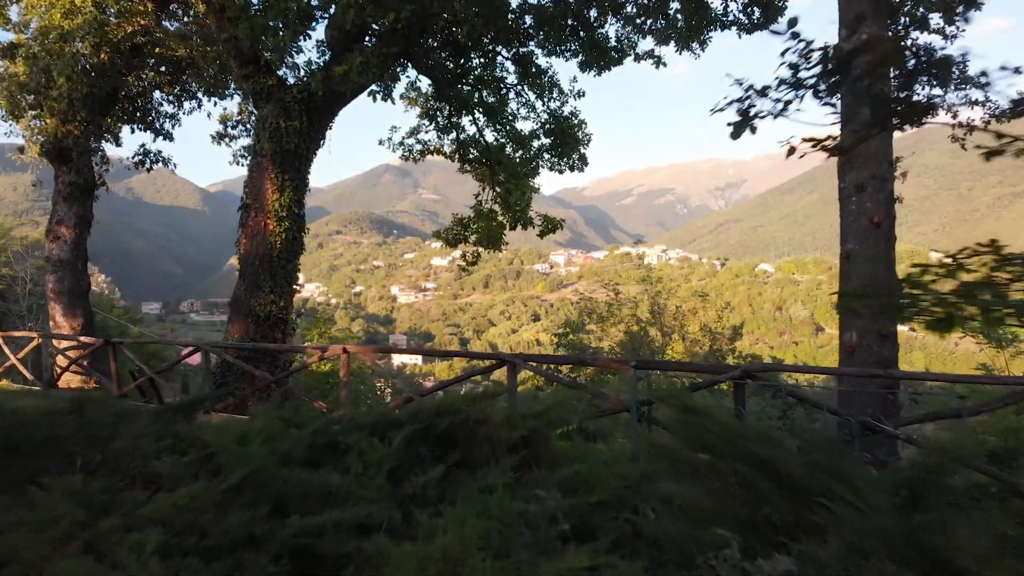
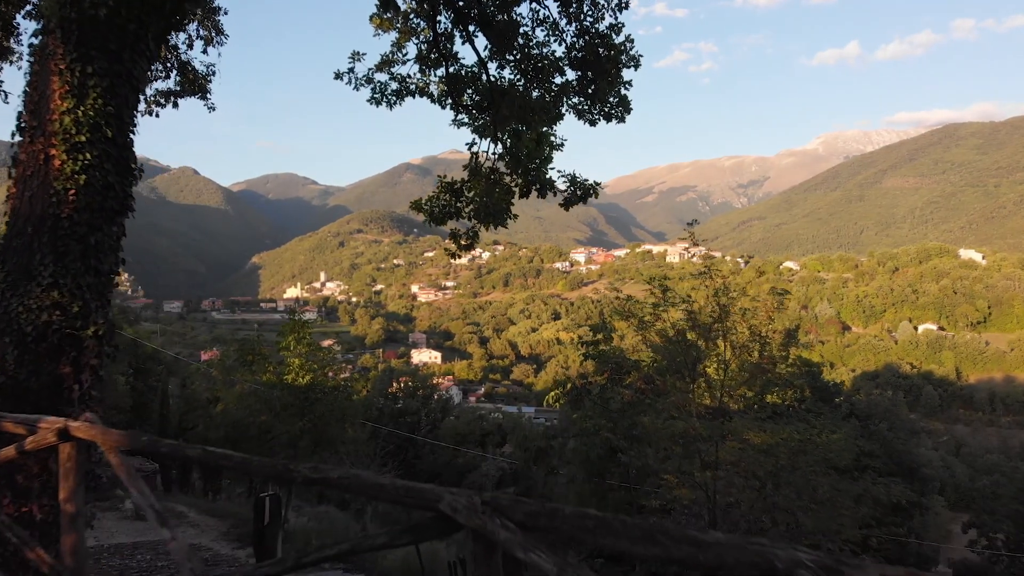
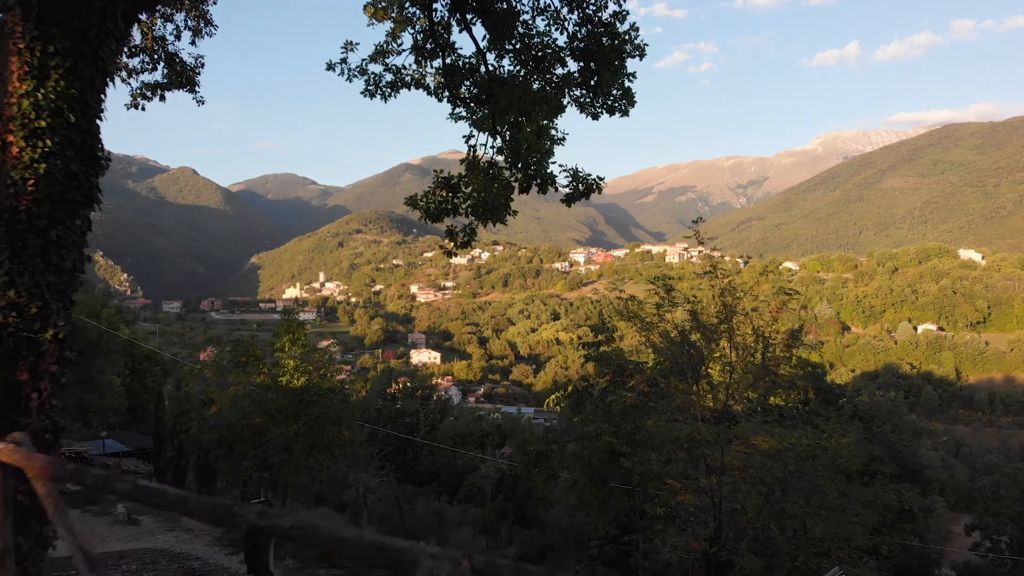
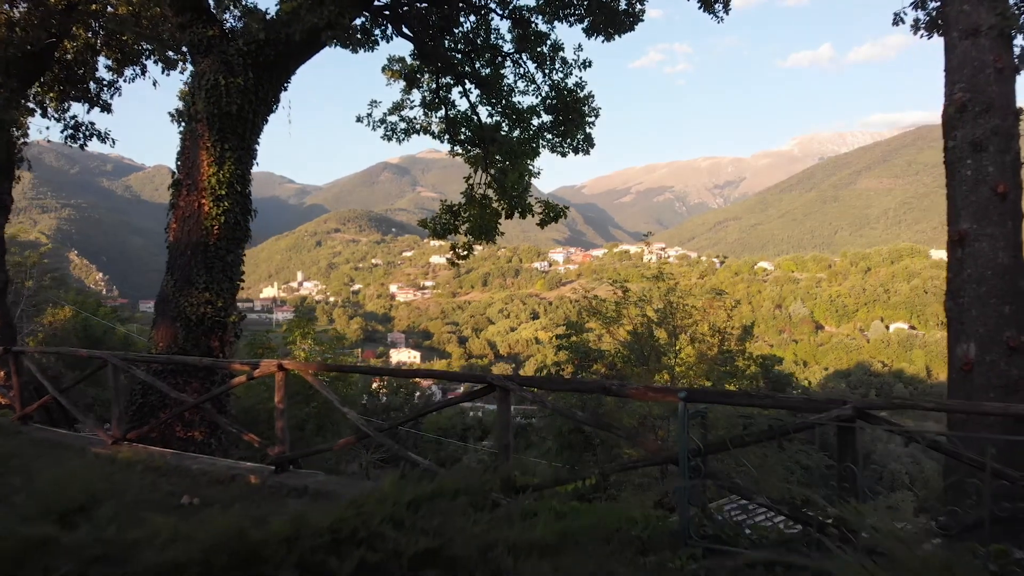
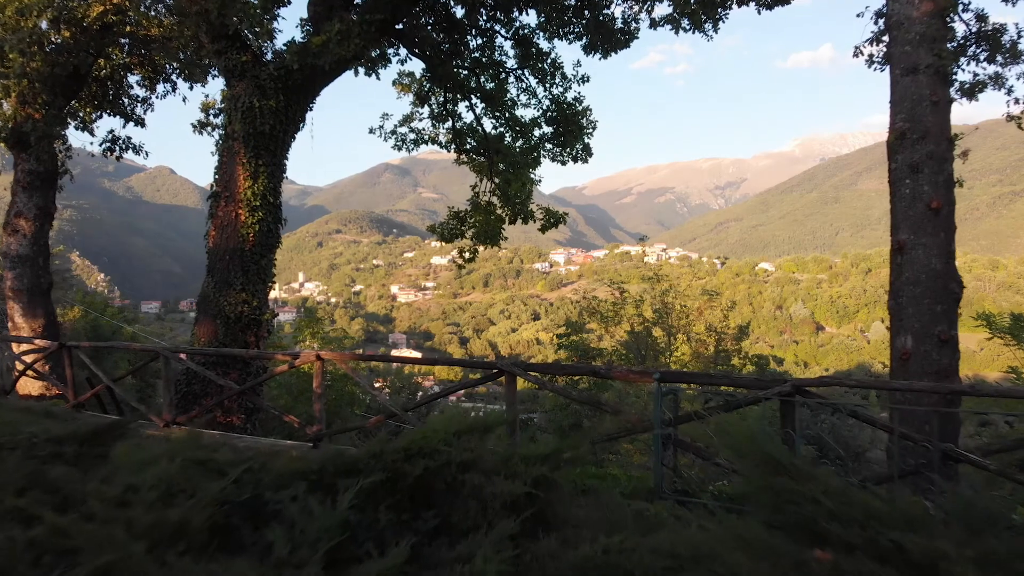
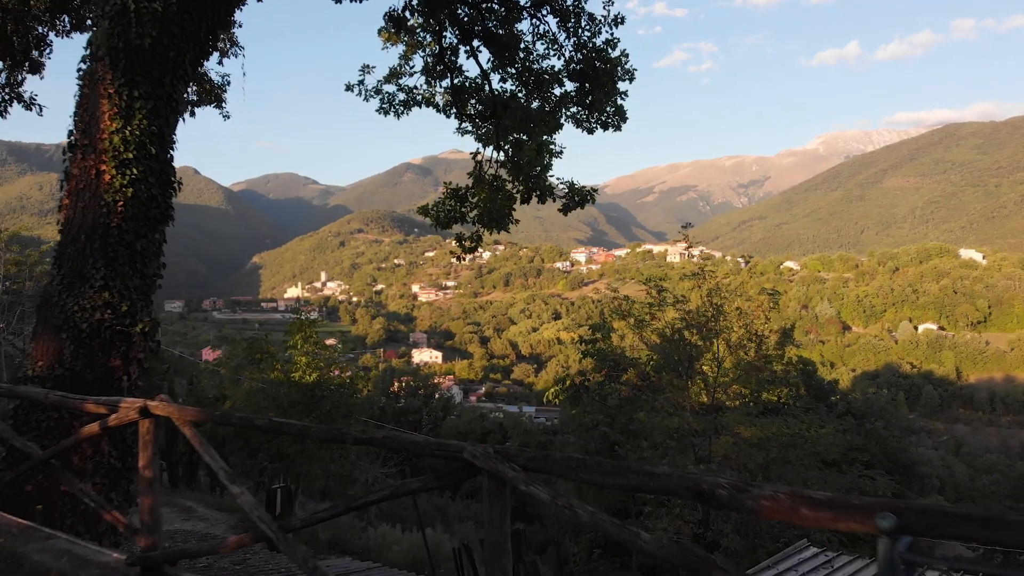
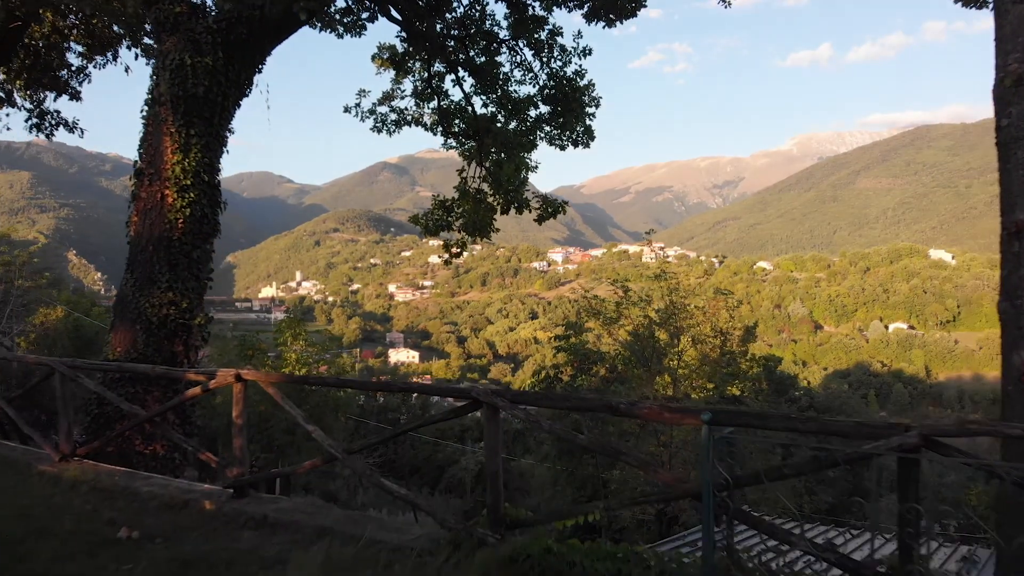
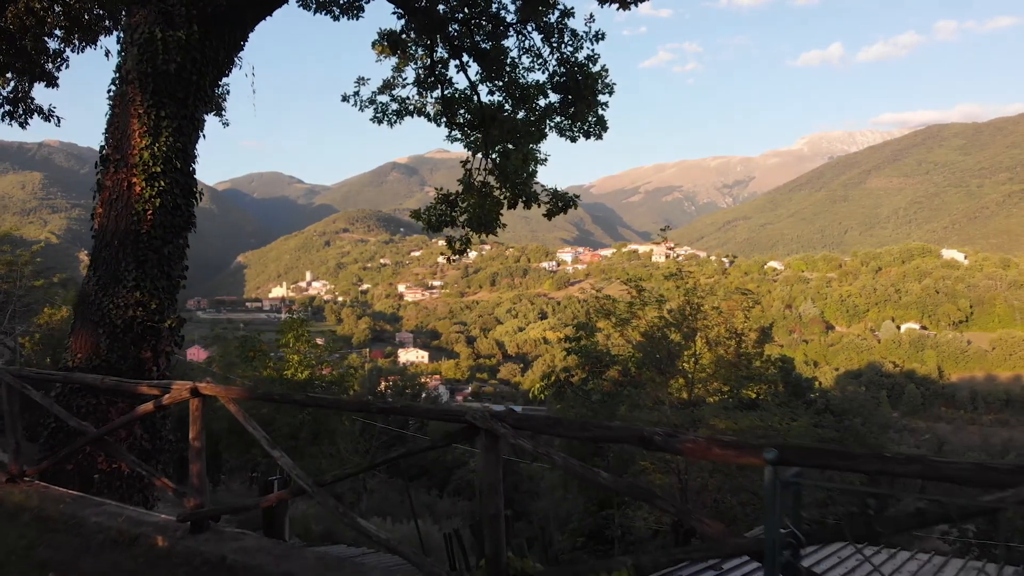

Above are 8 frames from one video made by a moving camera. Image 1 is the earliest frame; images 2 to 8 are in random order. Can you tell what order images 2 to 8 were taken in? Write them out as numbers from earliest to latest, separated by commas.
5, 4, 7, 8, 6, 2, 3
